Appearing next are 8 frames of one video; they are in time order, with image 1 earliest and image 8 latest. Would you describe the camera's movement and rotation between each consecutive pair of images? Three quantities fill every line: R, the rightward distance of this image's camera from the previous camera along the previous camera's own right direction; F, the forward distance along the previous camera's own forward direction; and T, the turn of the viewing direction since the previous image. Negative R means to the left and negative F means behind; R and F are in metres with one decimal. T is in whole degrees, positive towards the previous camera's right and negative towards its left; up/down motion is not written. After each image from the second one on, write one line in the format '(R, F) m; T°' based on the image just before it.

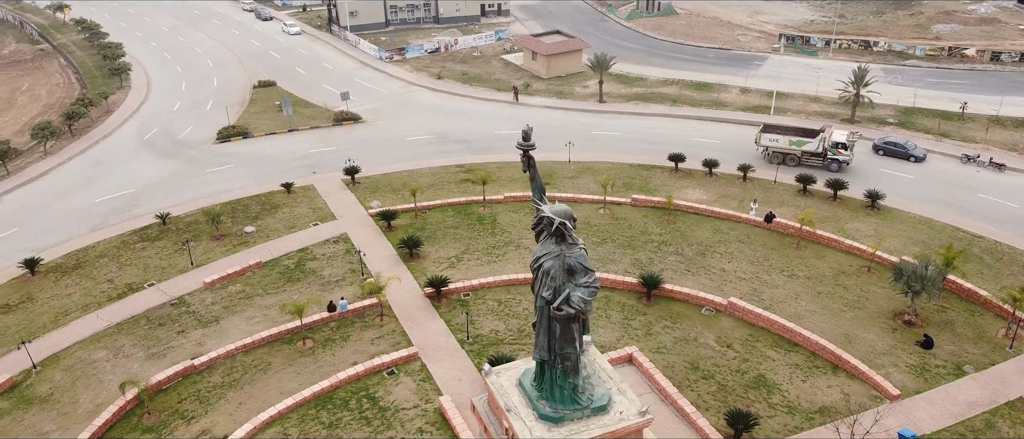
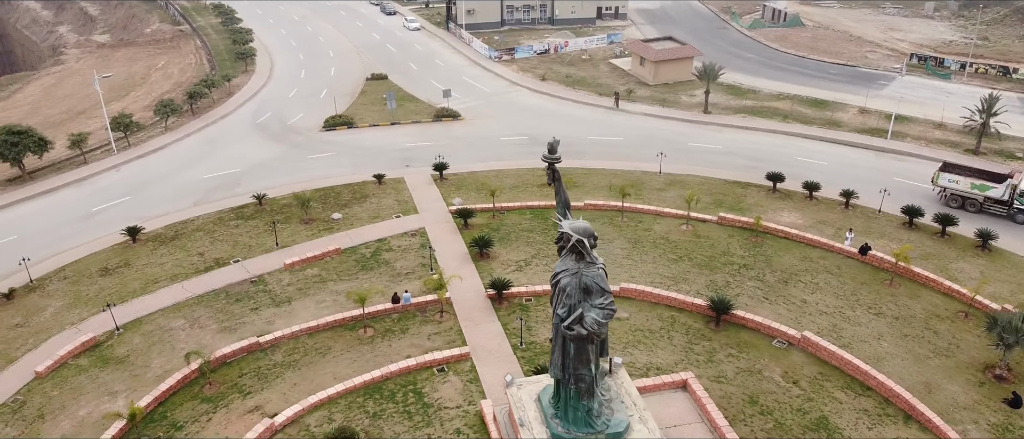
(+1.8, +0.4) m; -9°
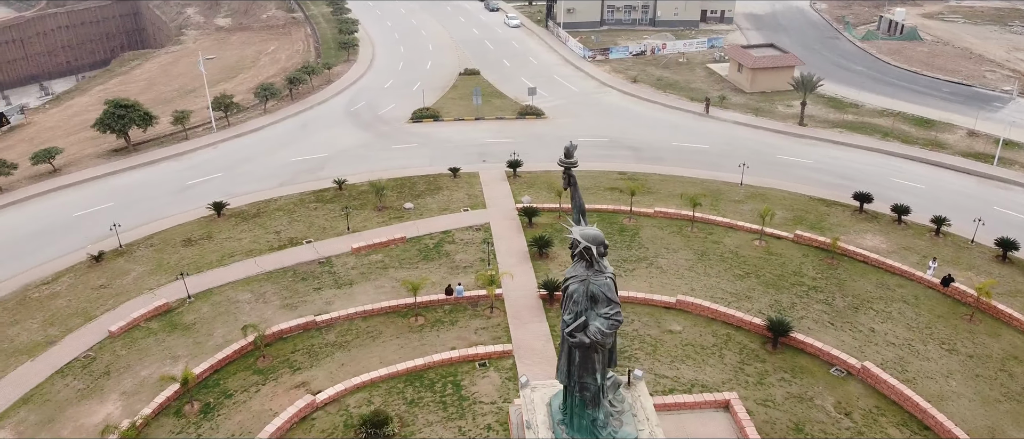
(+1.6, +0.1) m; -8°
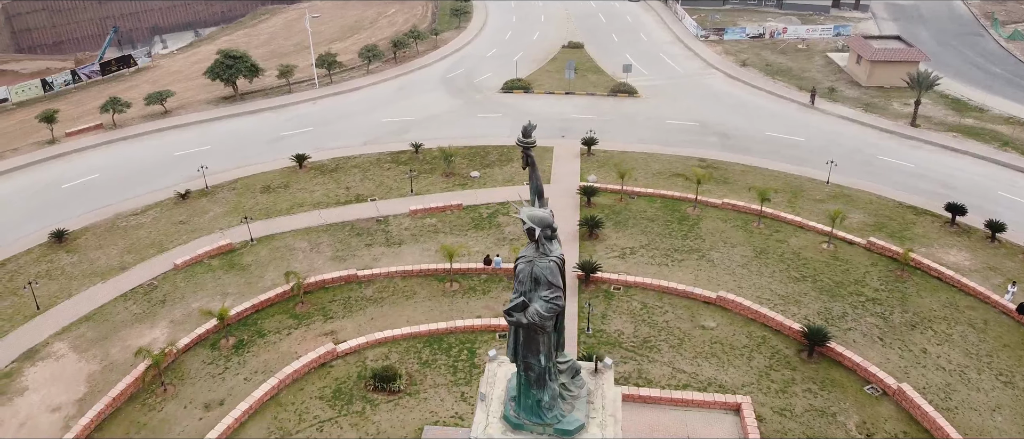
(+3.2, +0.2) m; -10°
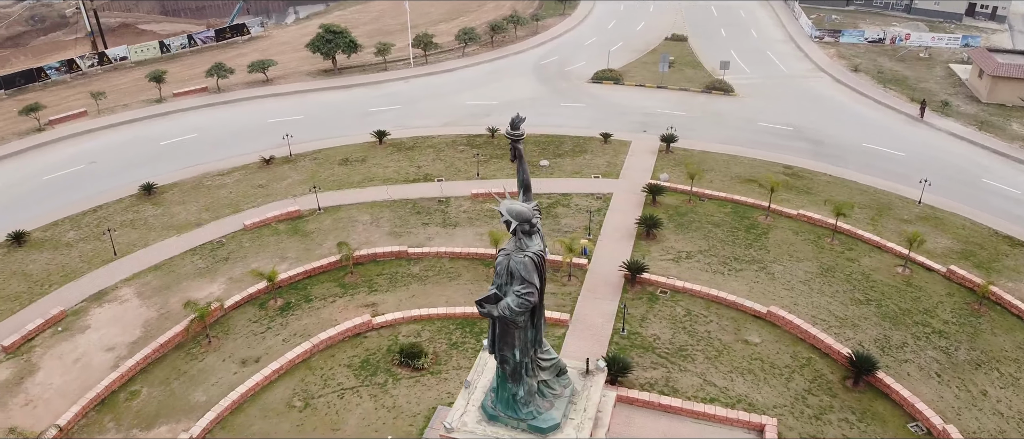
(+2.3, +0.3) m; -9°
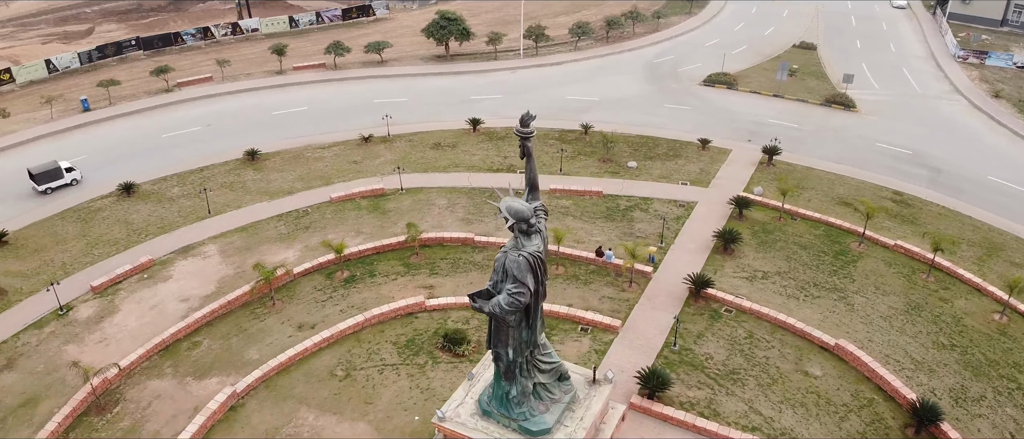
(+2.2, +0.3) m; -10°
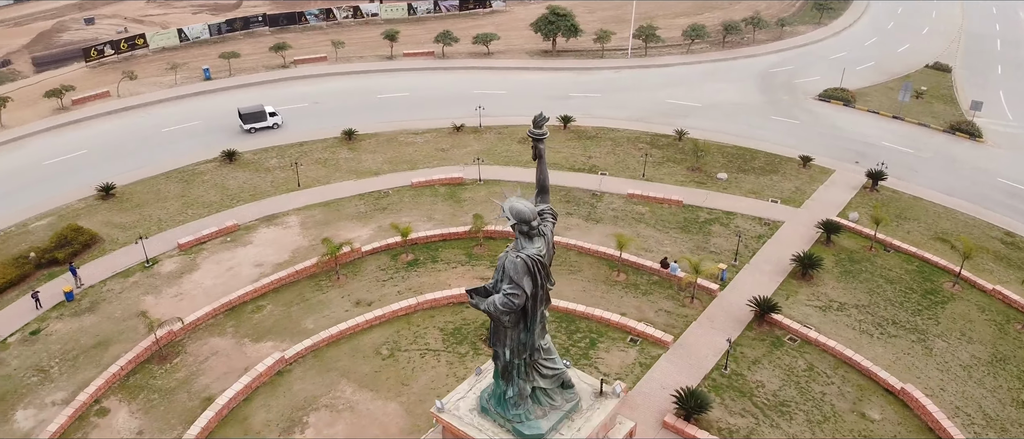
(+2.0, +0.2) m; -9°
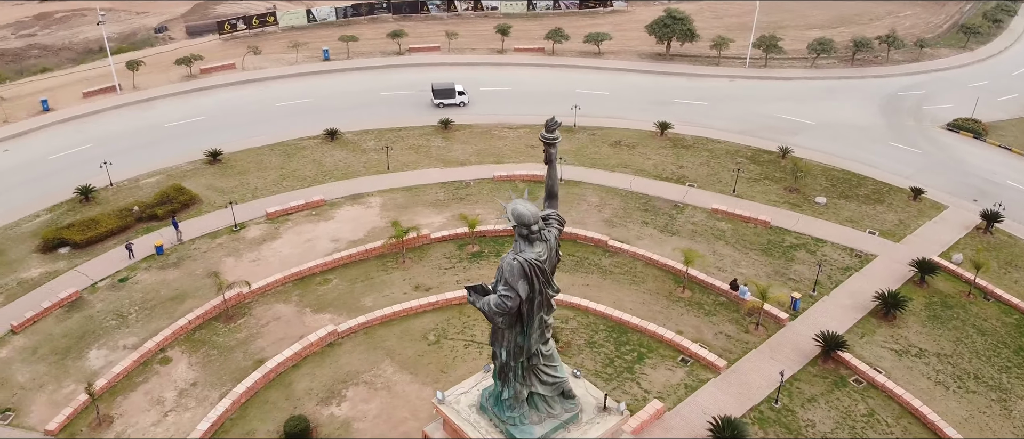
(+2.1, +0.2) m; -10°
